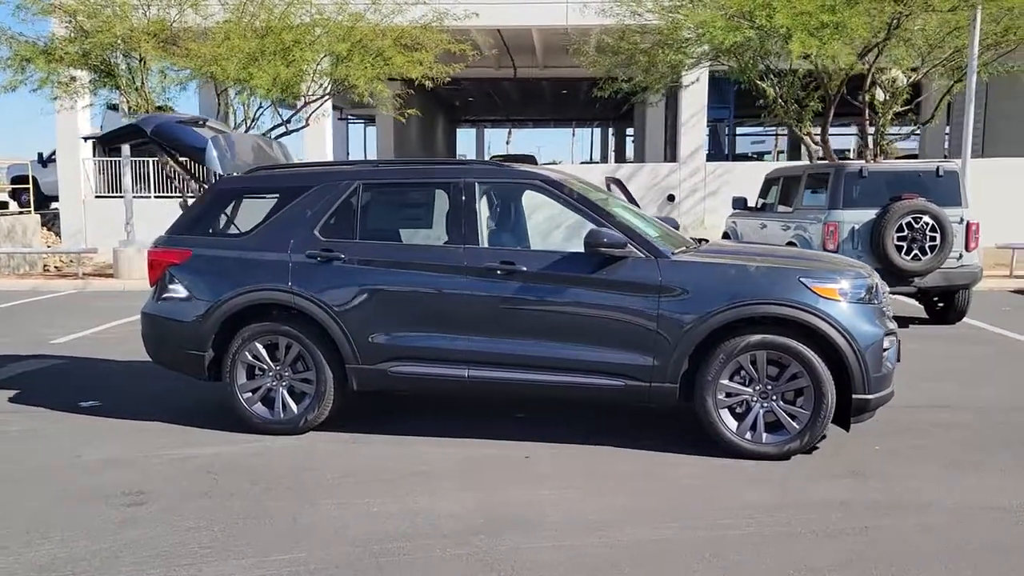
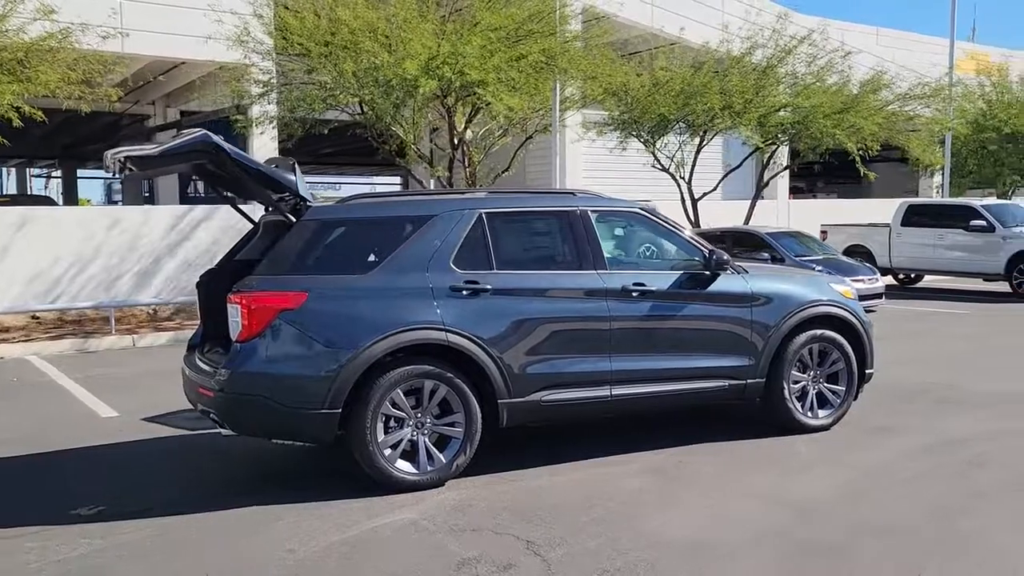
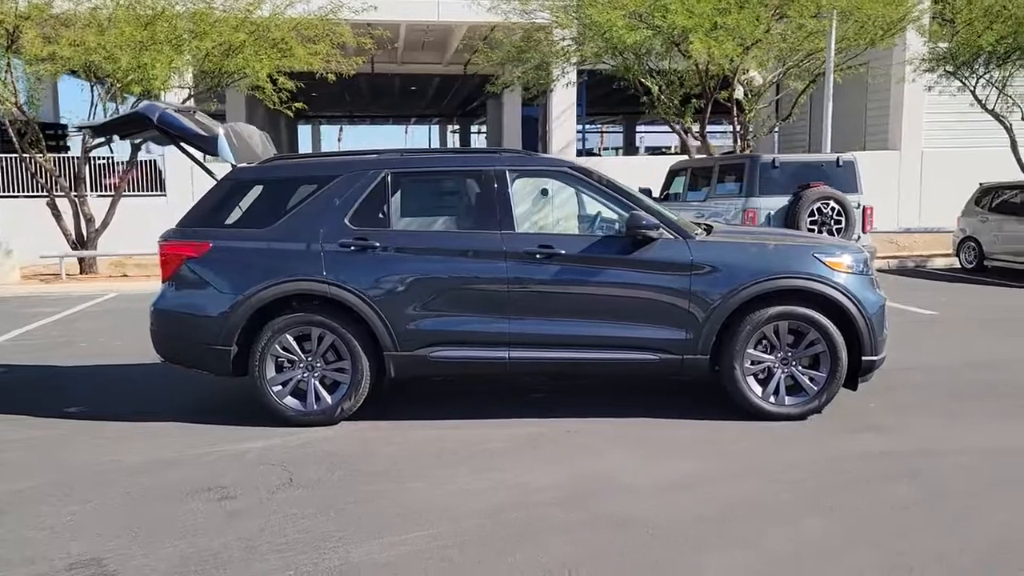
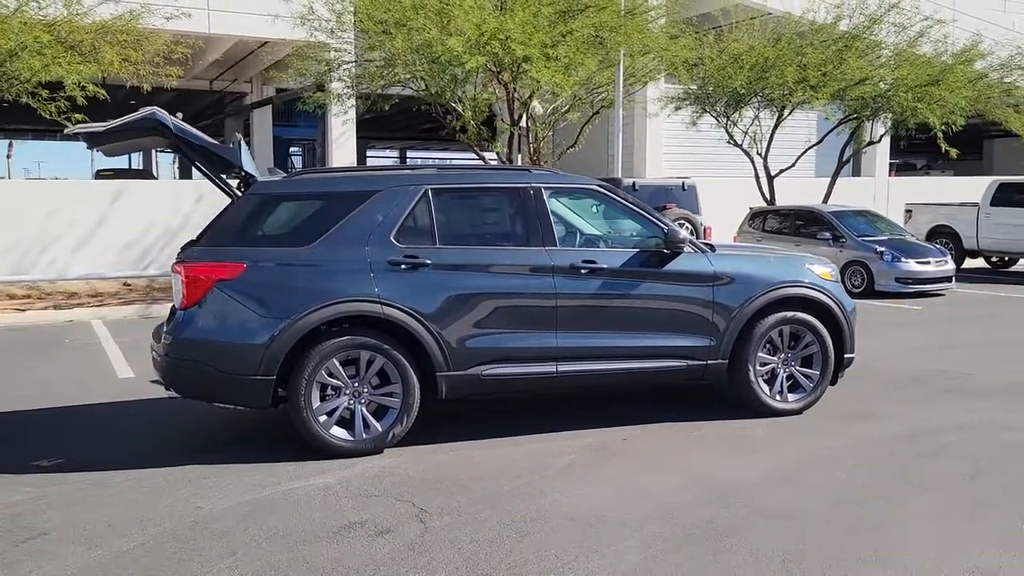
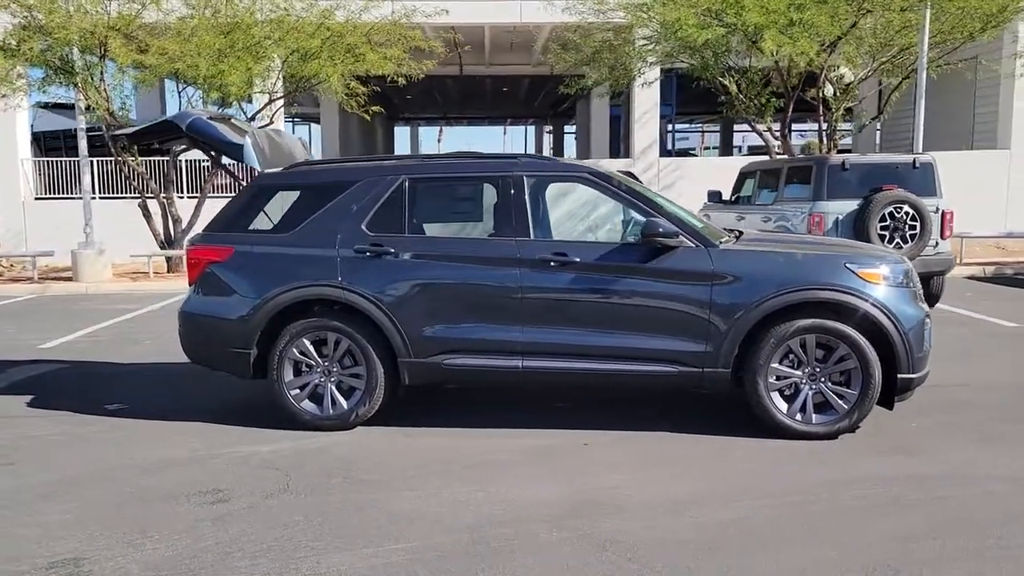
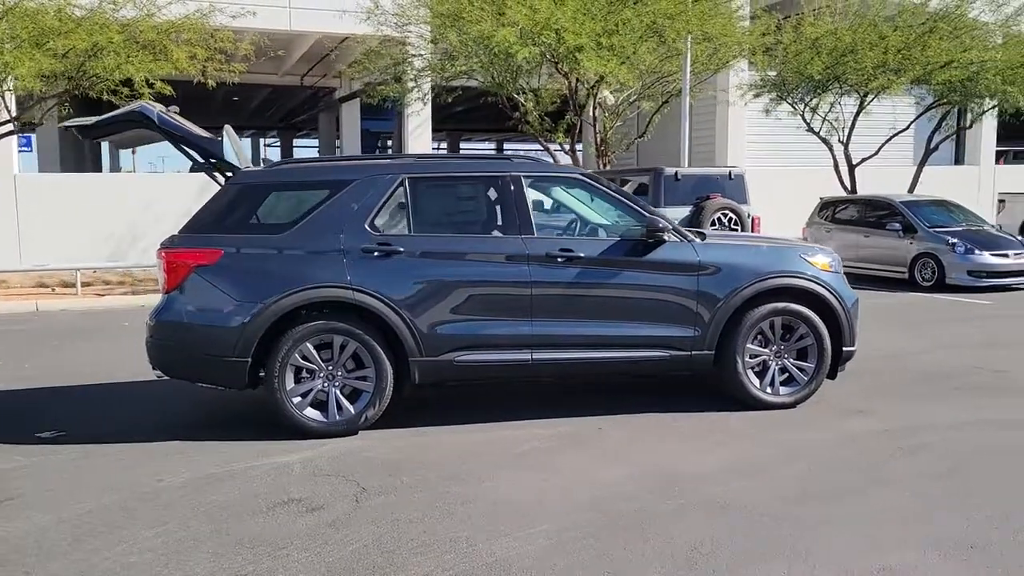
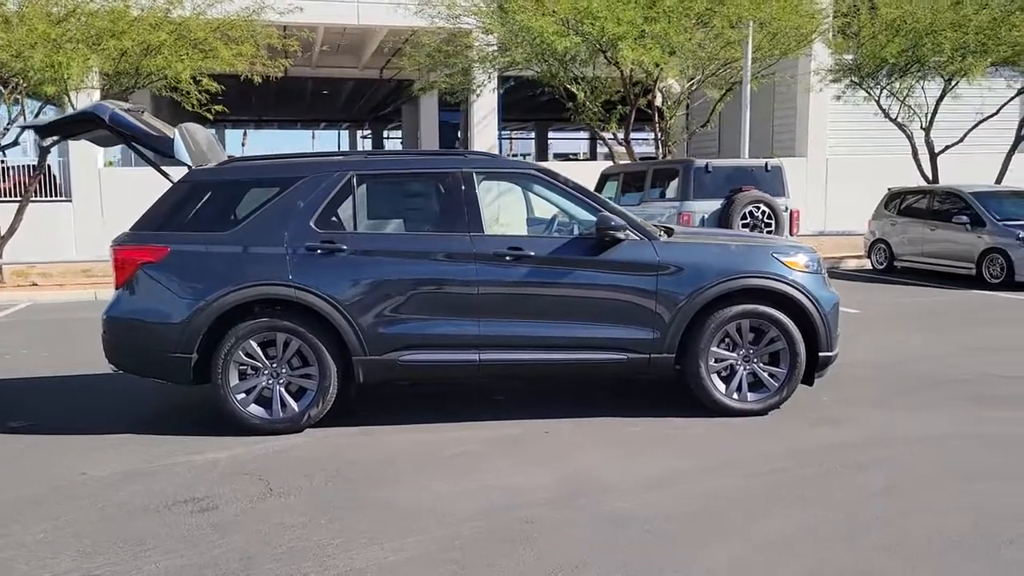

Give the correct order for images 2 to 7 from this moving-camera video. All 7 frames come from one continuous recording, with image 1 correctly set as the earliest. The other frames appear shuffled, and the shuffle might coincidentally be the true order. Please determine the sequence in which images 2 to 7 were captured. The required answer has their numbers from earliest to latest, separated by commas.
5, 3, 7, 6, 4, 2
